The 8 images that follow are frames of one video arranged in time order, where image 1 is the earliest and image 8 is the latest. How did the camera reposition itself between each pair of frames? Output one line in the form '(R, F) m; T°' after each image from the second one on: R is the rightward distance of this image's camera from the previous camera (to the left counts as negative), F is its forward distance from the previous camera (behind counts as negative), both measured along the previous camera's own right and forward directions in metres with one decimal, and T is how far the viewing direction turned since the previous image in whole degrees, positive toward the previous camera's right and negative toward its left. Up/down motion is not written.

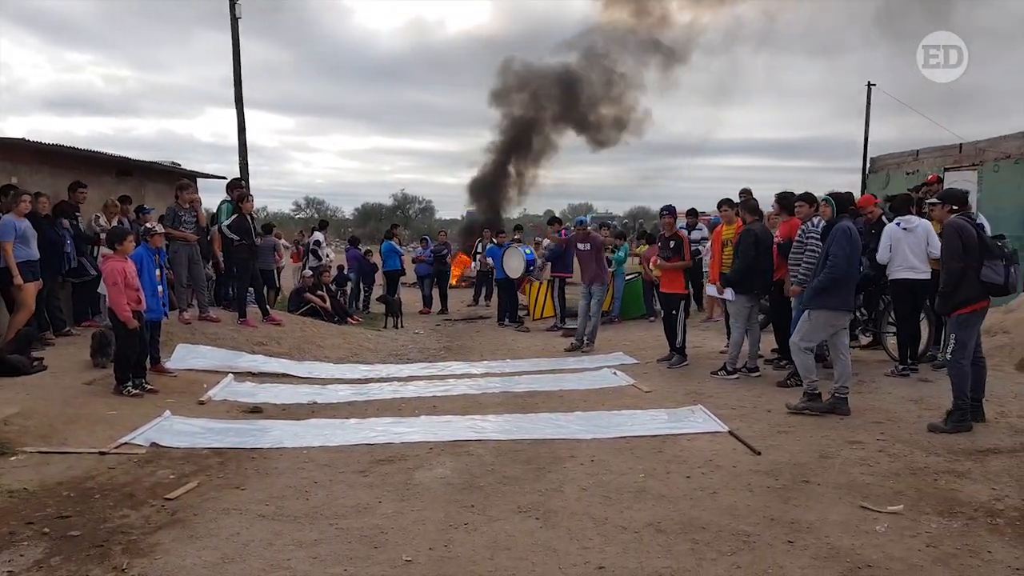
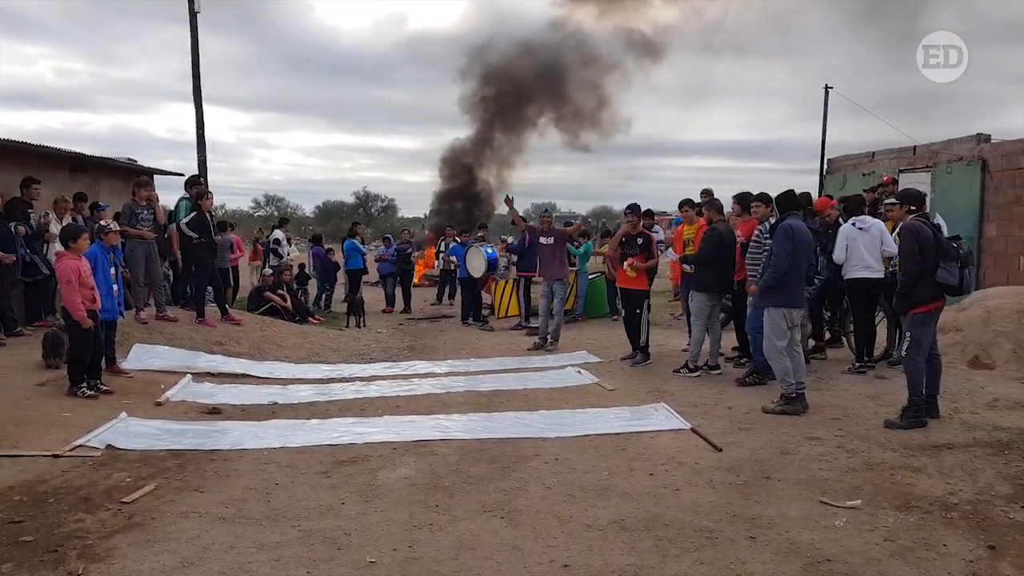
(0.0, 0.0) m; +3°
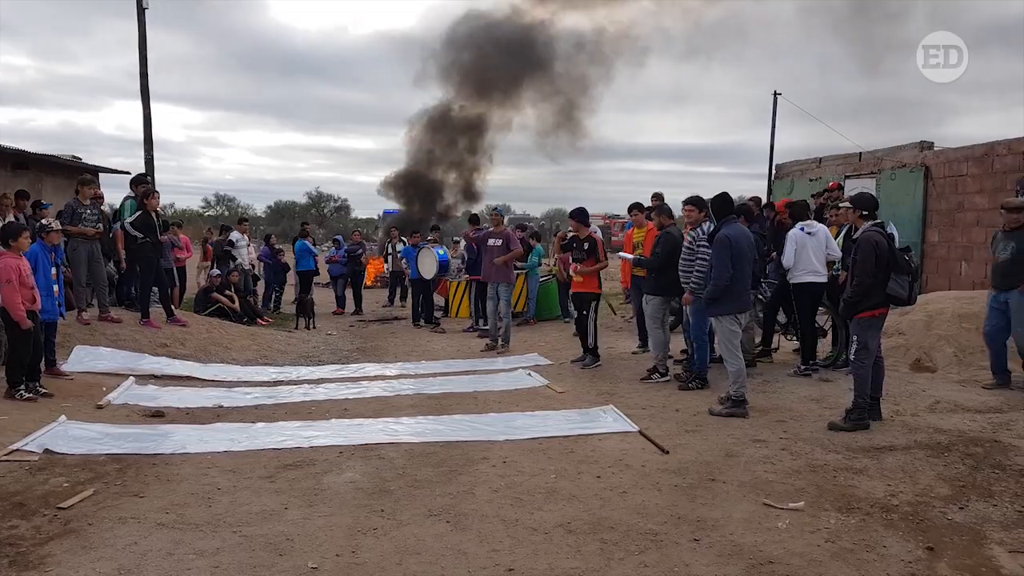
(+0.1, 0.0) m; +3°
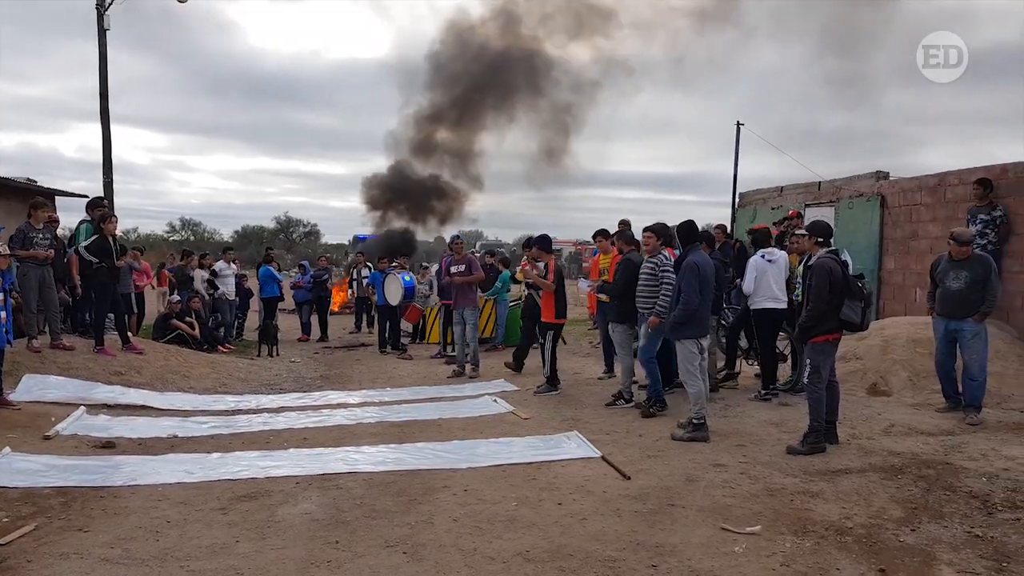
(+0.2, -0.1) m; +1°
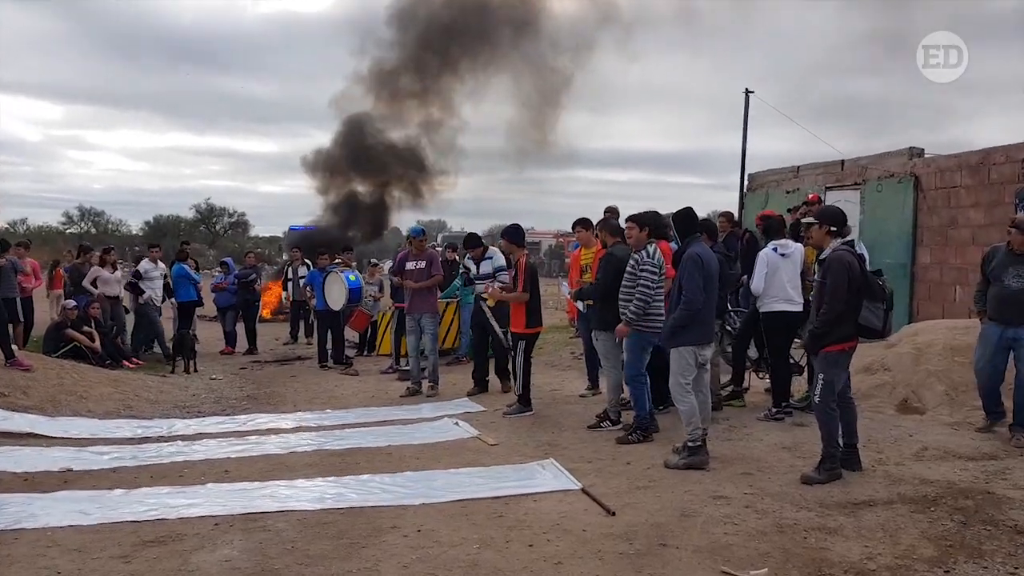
(+0.4, +1.1) m; -1°
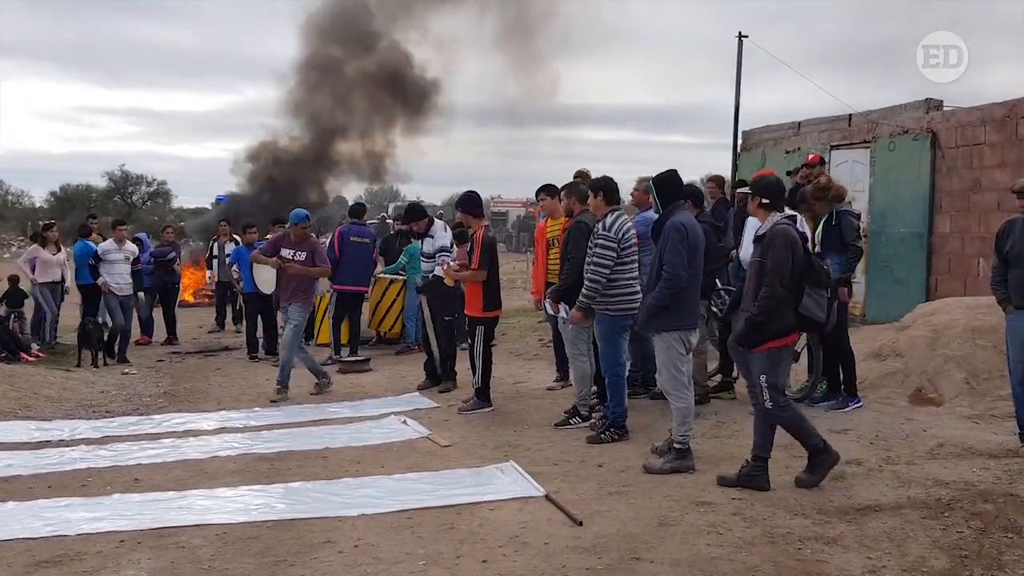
(+0.4, +0.8) m; -1°
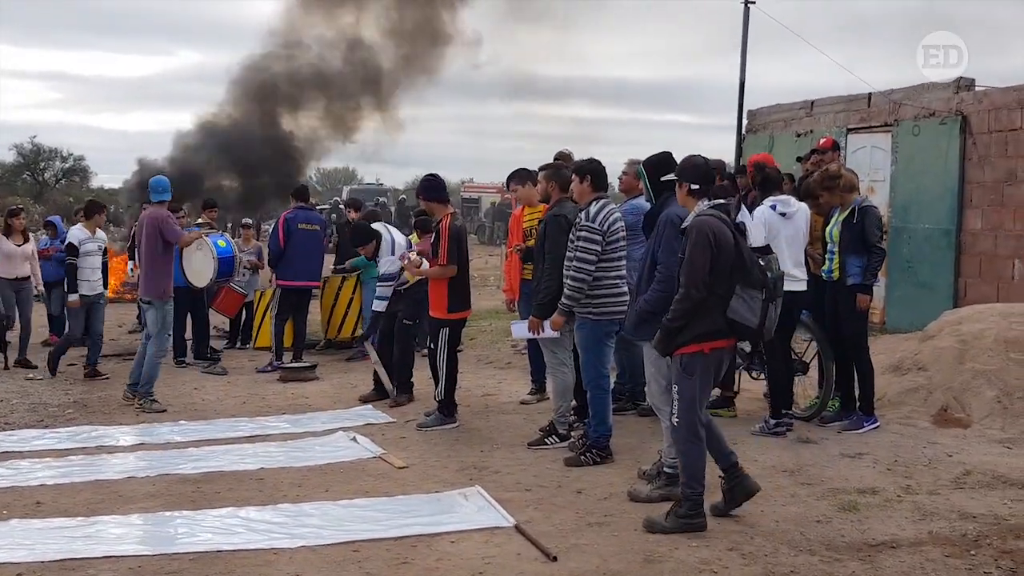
(+0.2, +0.7) m; 0°
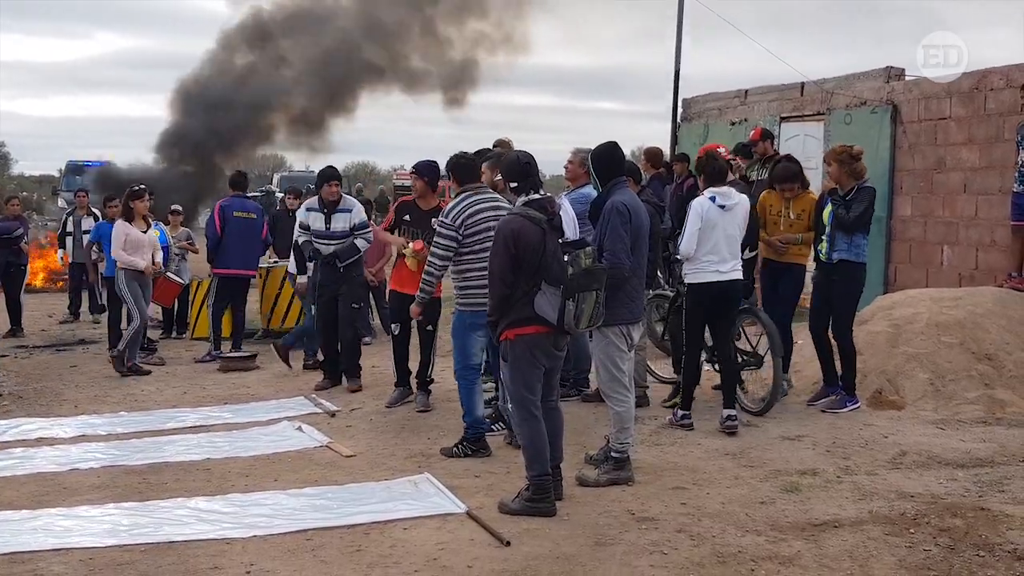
(0.0, -0.1) m; +3°
